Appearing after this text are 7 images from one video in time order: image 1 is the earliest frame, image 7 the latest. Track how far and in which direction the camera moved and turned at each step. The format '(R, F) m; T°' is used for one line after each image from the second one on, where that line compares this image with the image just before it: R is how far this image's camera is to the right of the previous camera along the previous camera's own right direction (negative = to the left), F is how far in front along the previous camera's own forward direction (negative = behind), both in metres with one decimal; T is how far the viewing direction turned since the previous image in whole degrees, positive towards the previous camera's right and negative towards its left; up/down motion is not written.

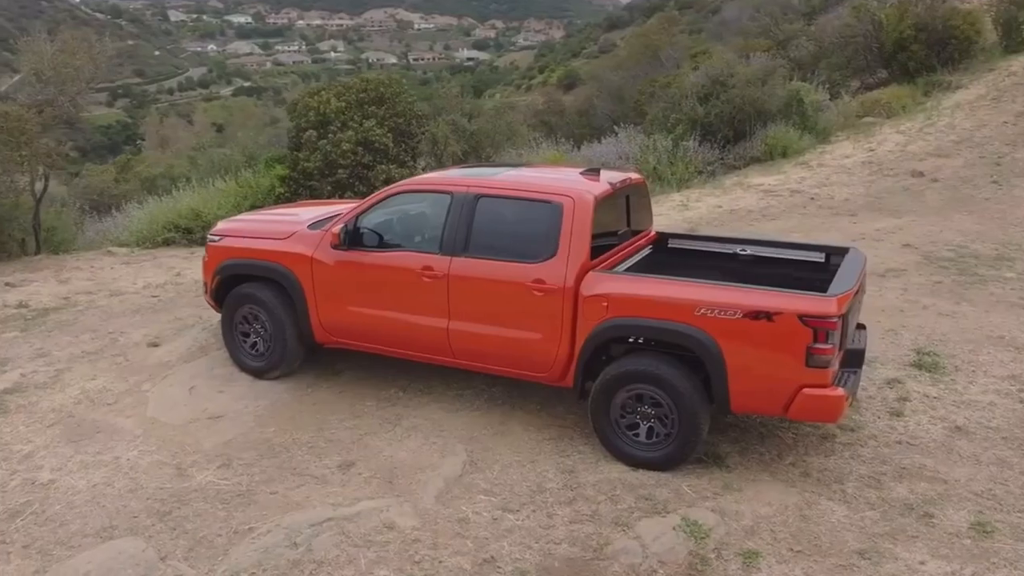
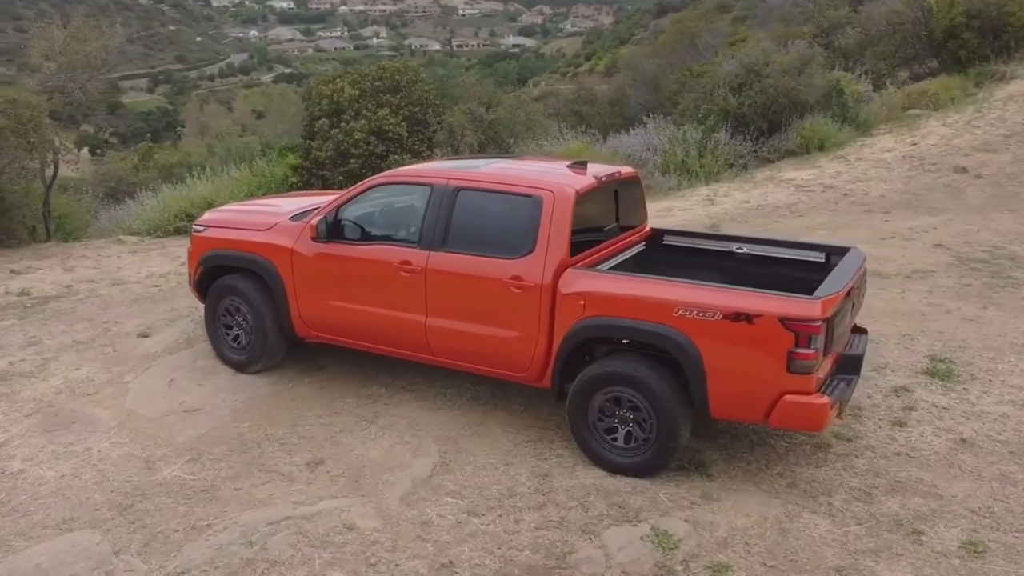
(+0.5, +0.1) m; -4°
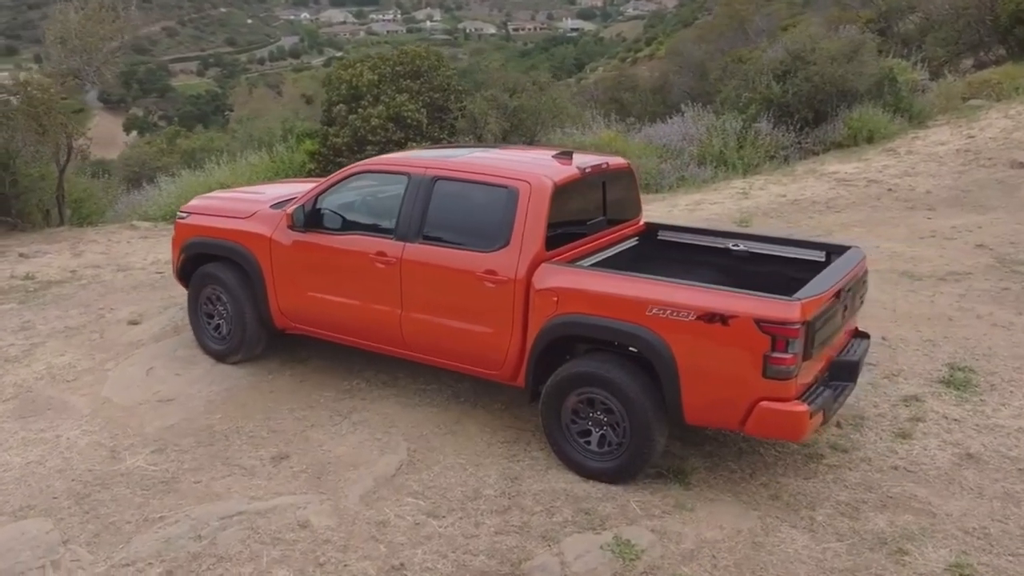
(+0.6, +0.1) m; -5°
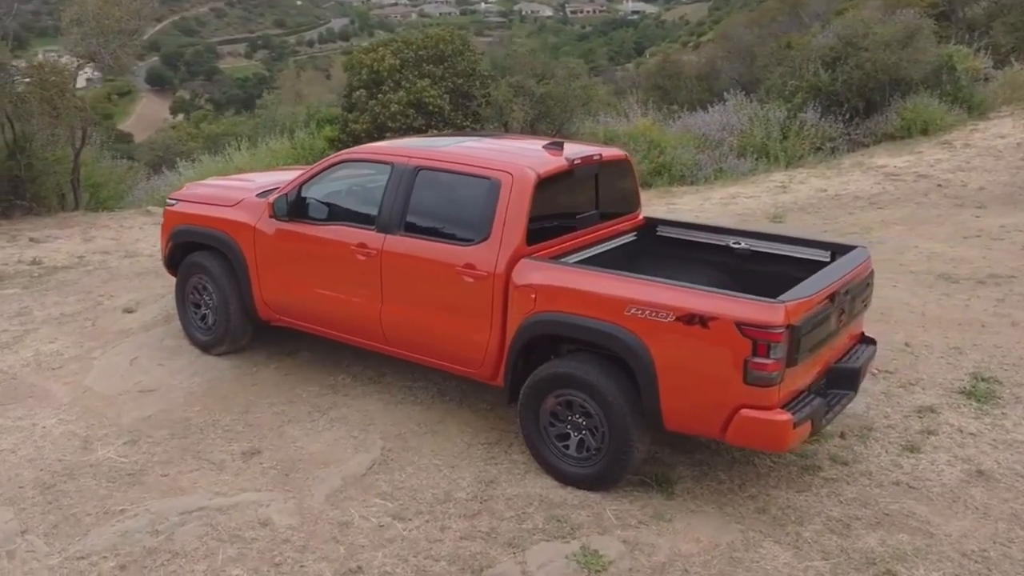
(+0.5, +0.2) m; -5°
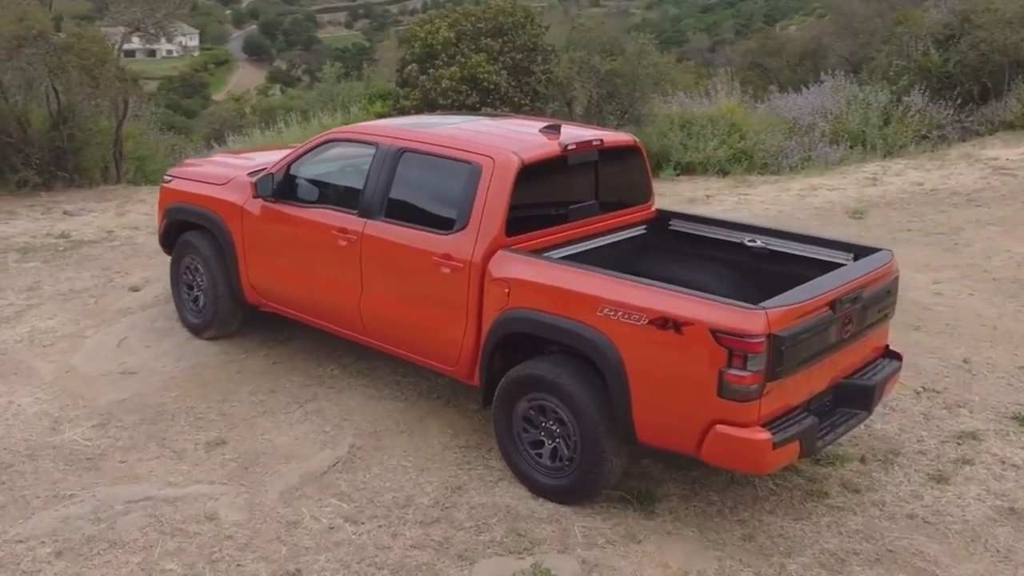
(+0.9, +0.4) m; -10°
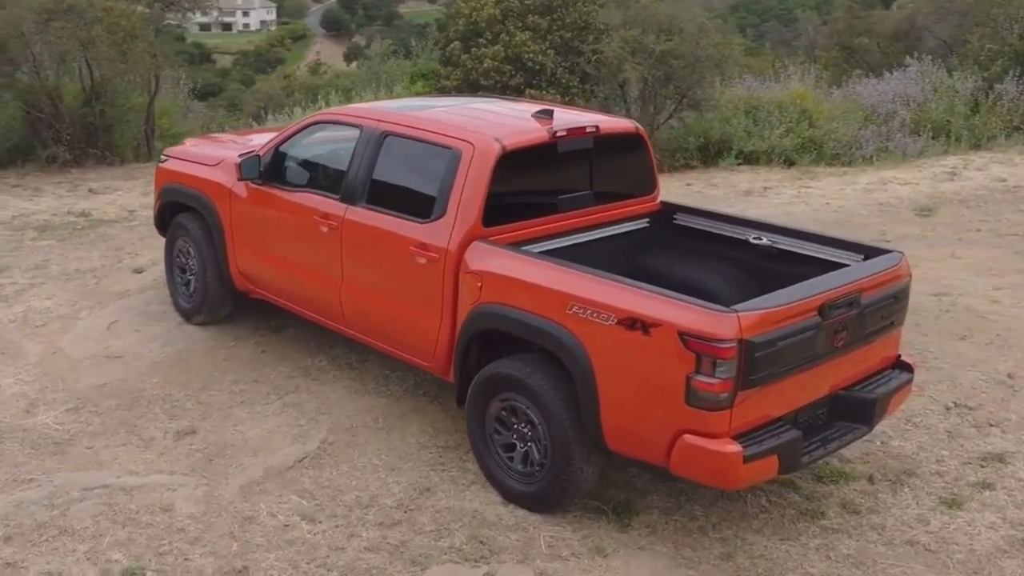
(+0.7, +0.3) m; -8°
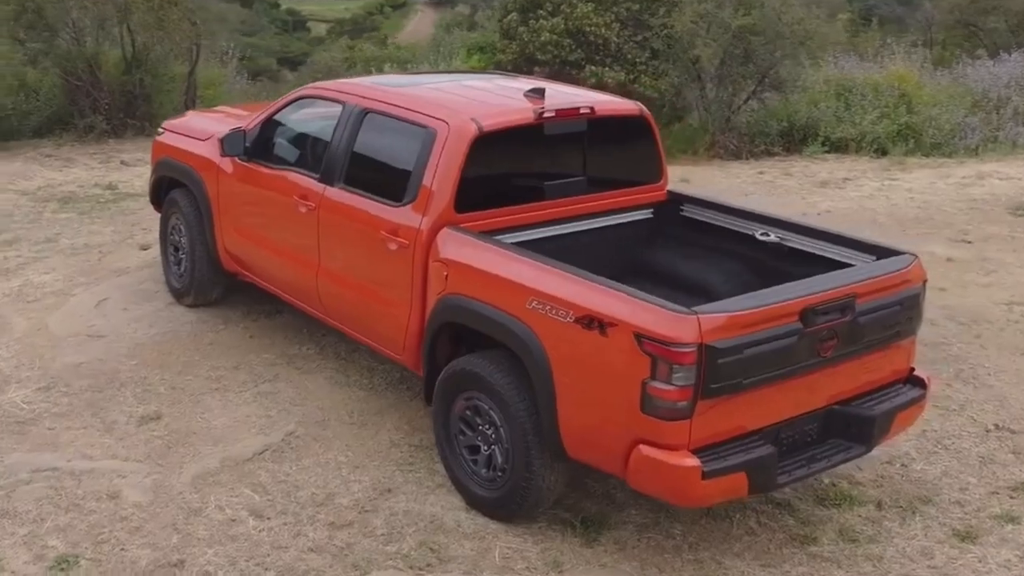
(+0.7, +0.5) m; -9°
